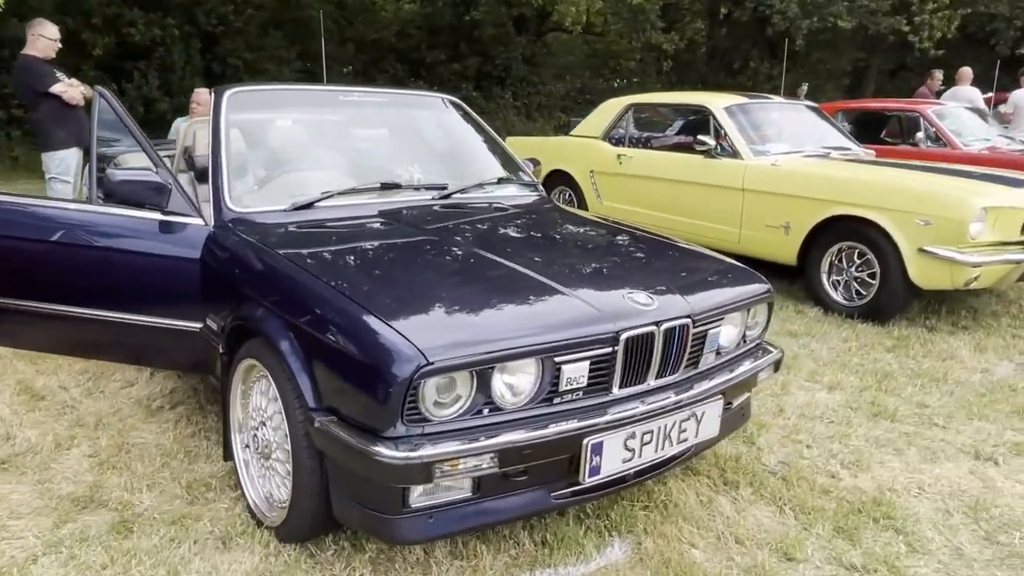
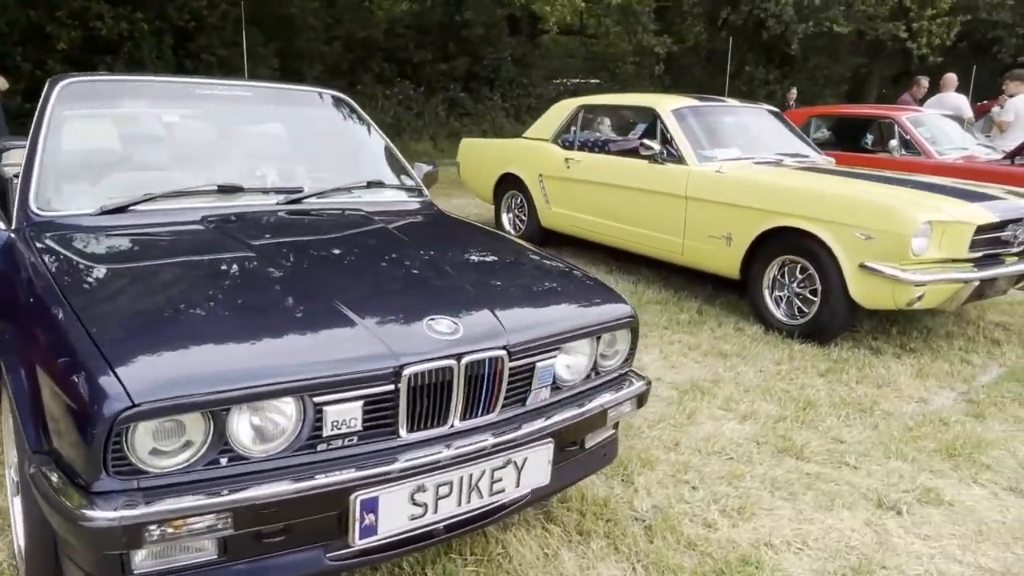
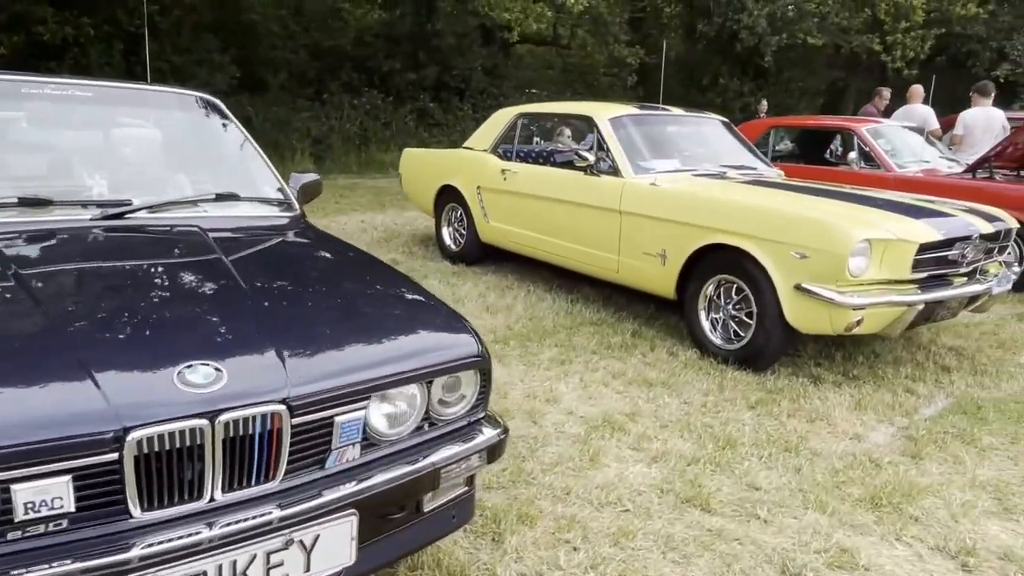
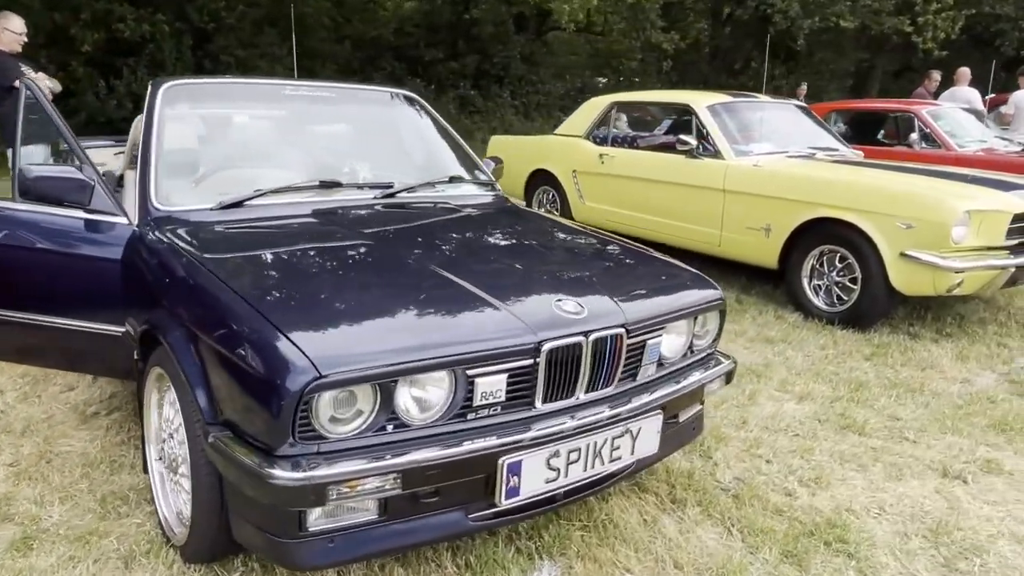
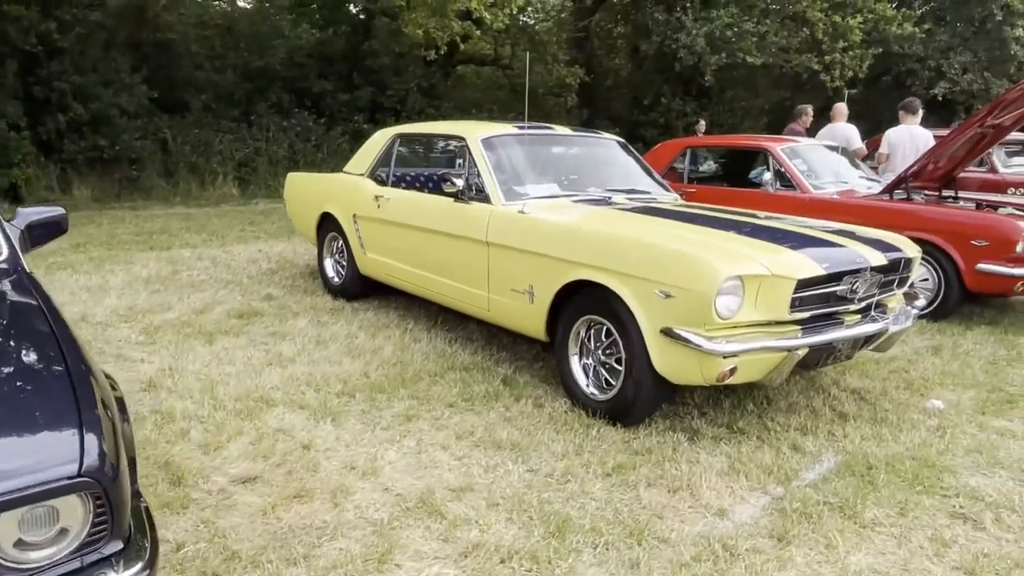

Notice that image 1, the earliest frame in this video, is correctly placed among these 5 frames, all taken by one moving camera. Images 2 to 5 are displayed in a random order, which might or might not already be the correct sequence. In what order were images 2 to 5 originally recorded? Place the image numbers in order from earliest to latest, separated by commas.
4, 2, 3, 5
